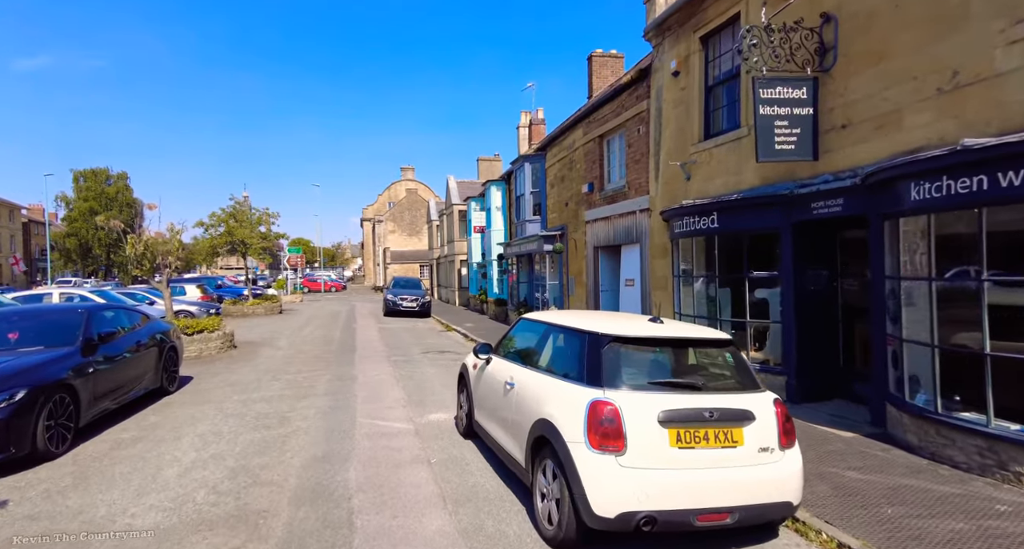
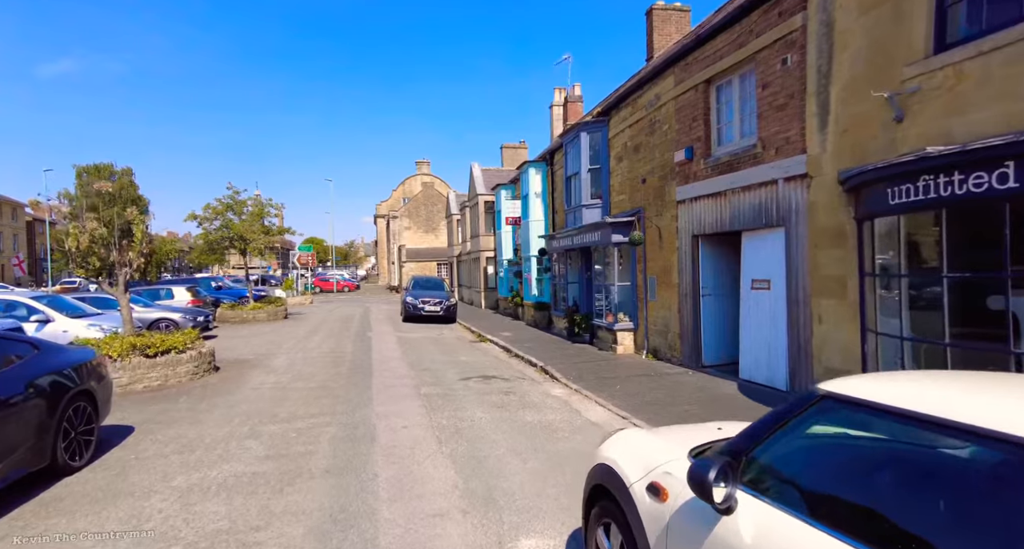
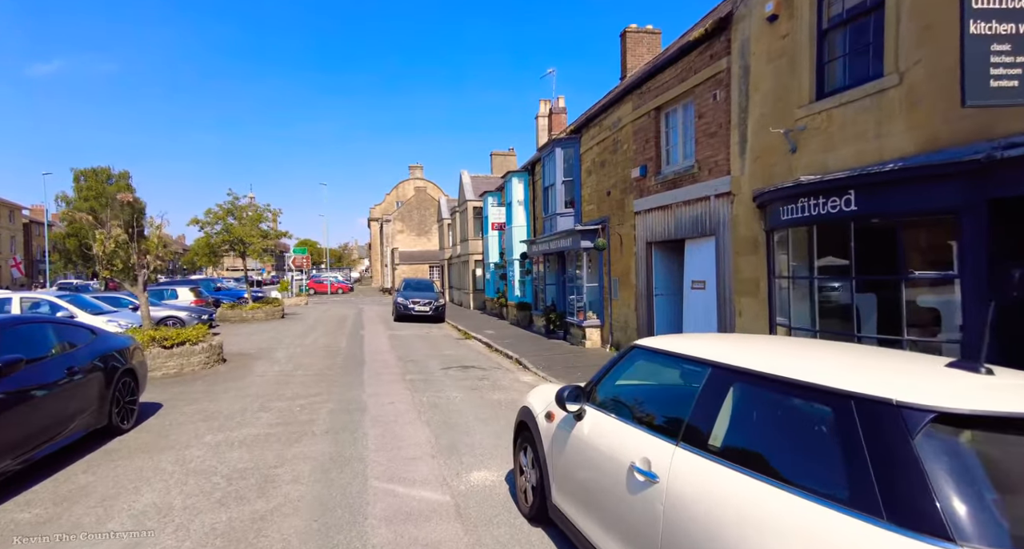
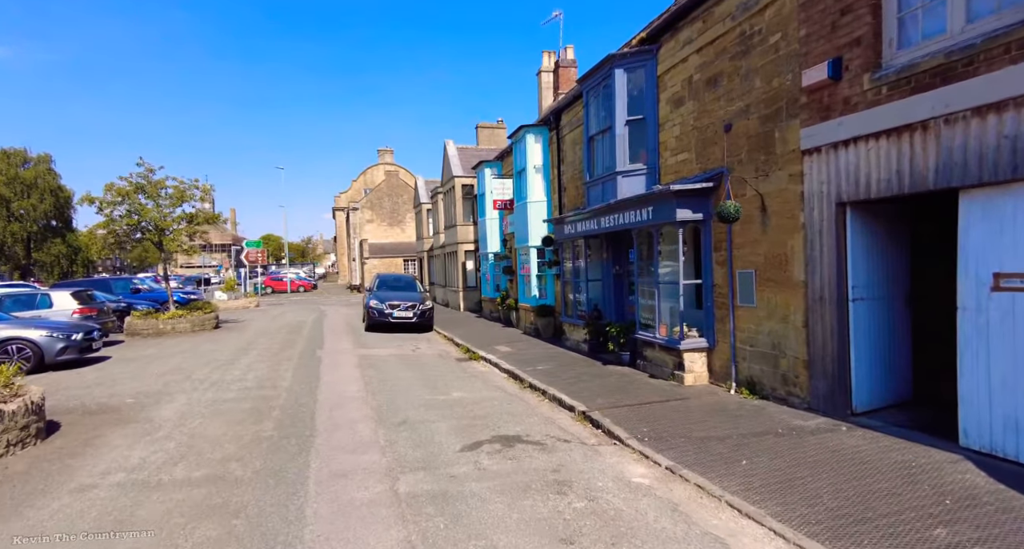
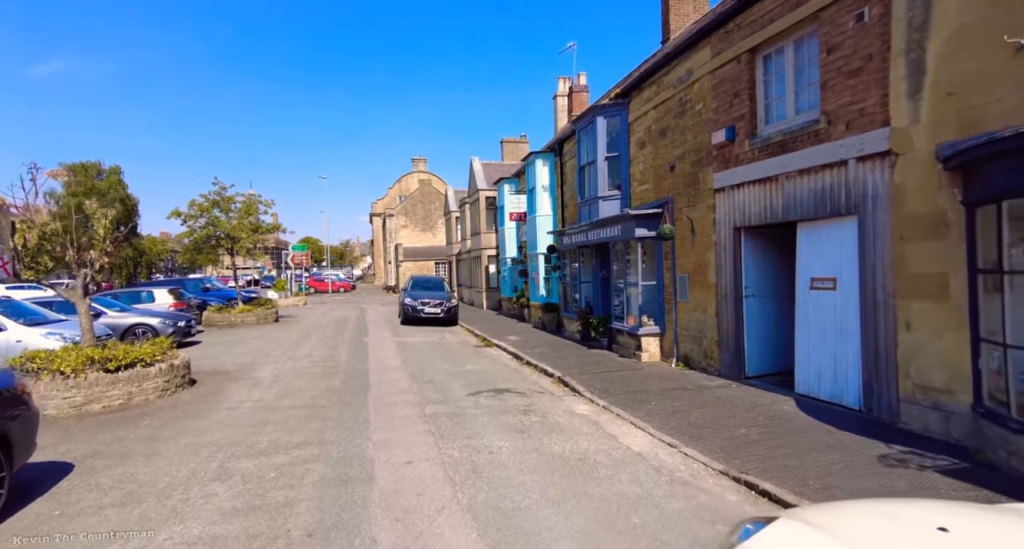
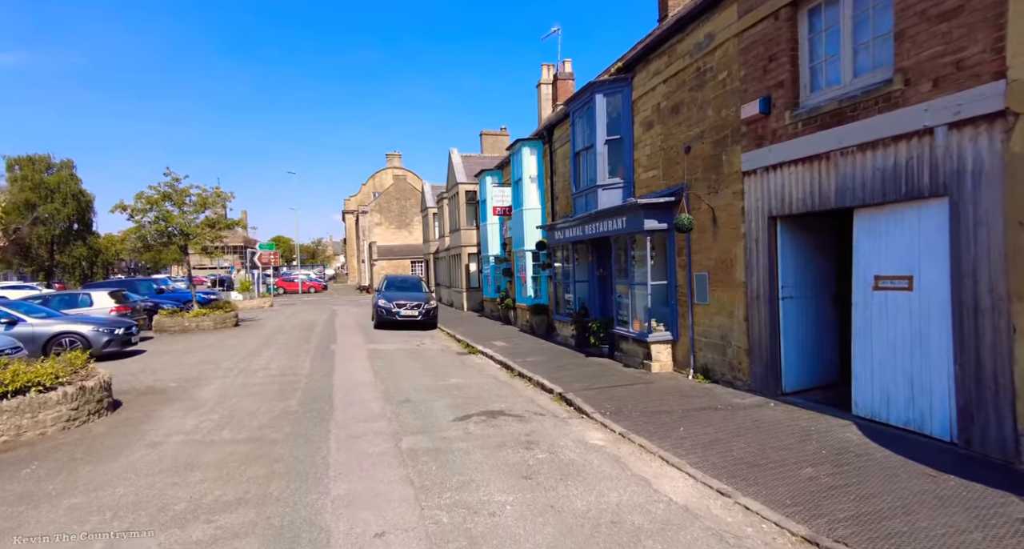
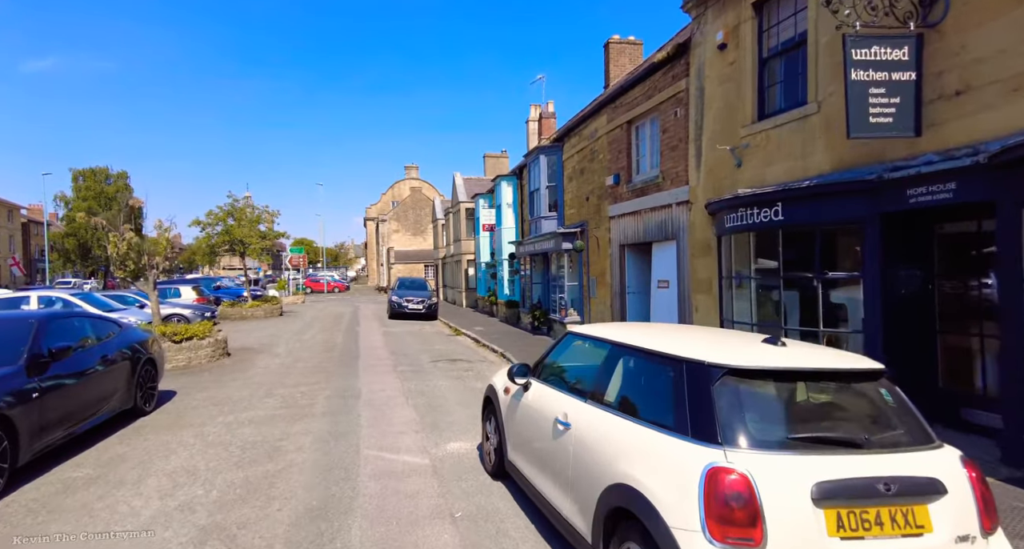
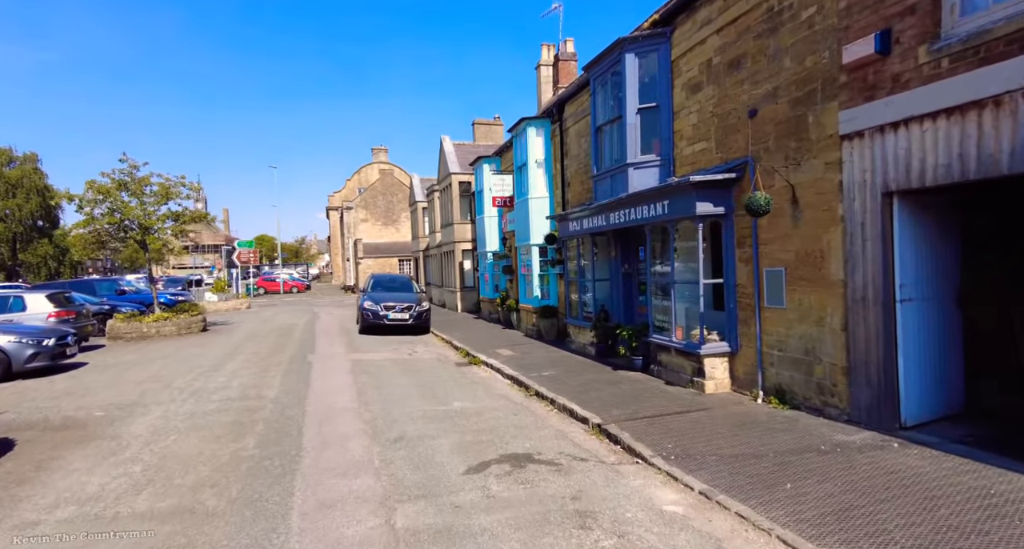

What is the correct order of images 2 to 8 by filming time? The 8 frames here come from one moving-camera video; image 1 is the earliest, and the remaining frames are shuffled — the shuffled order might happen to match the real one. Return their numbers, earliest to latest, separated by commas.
7, 3, 2, 5, 6, 4, 8
